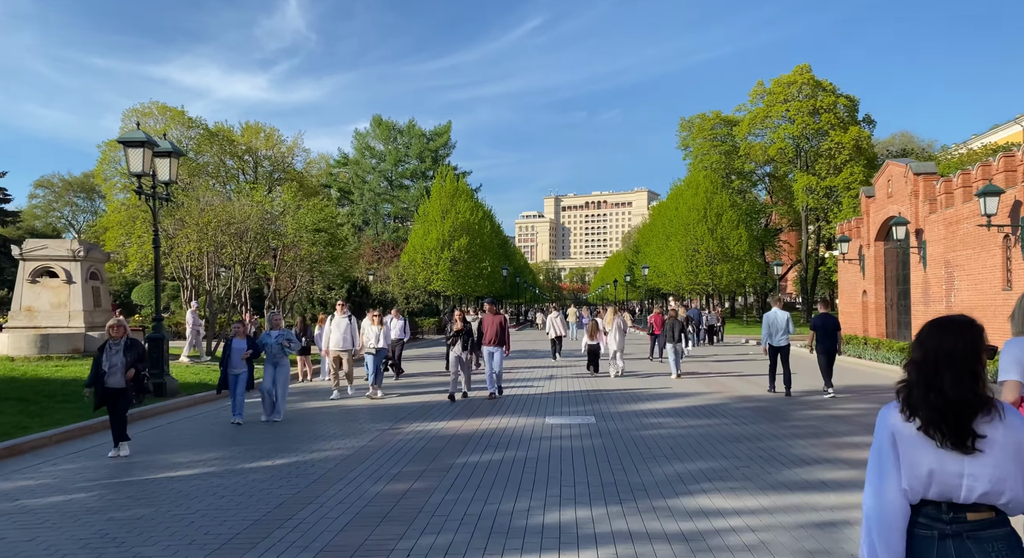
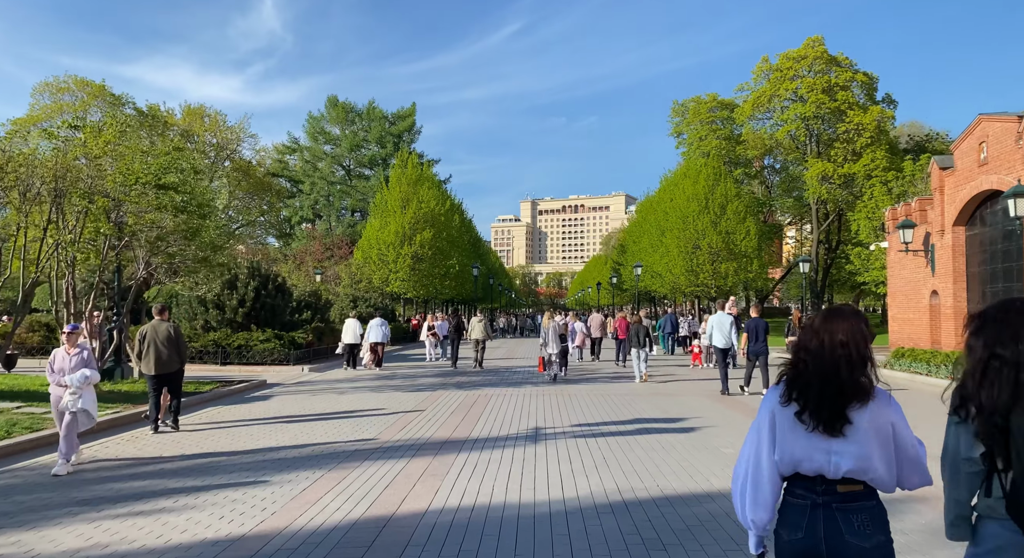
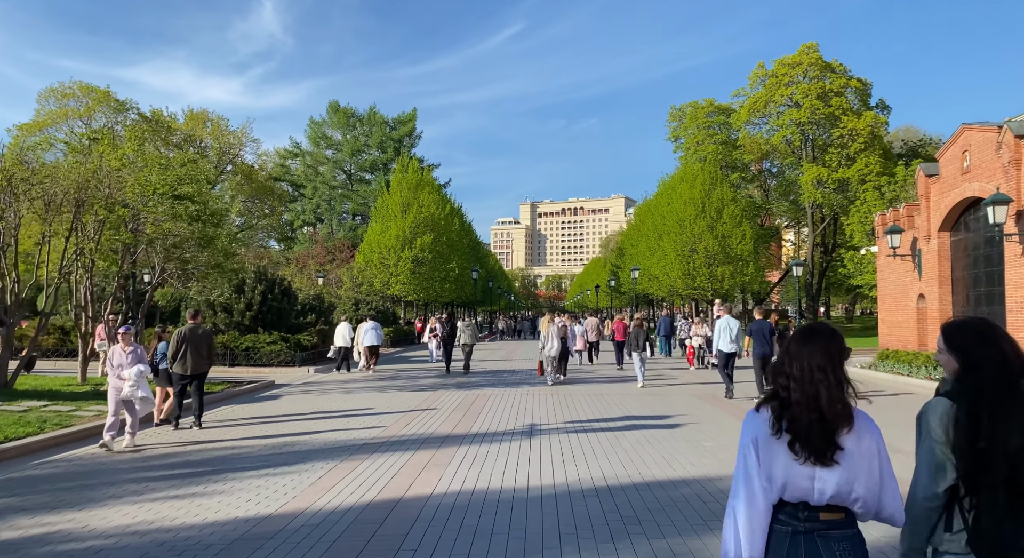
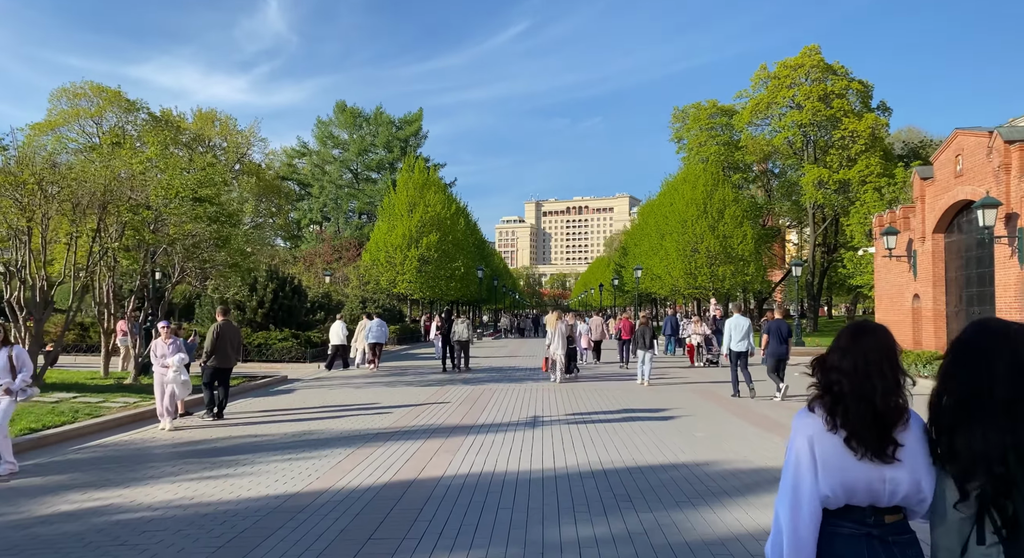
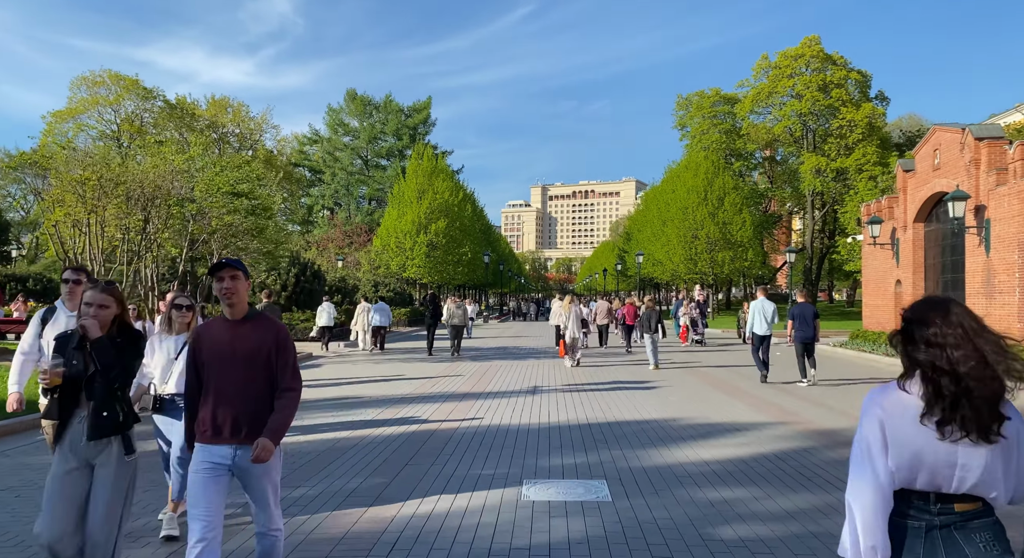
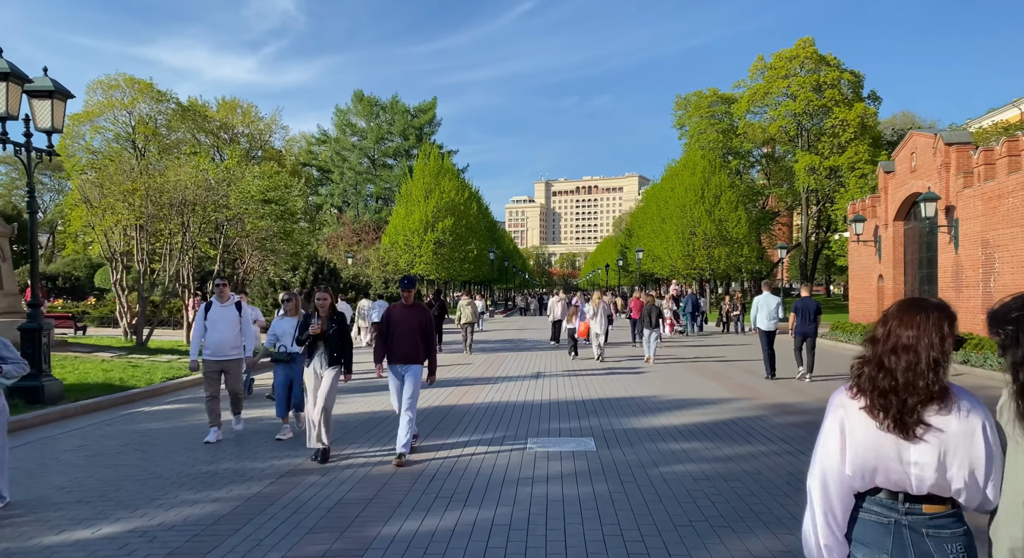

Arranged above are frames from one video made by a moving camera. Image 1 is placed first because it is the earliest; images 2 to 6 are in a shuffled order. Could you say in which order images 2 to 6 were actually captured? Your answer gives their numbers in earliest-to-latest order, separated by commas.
6, 5, 4, 3, 2
